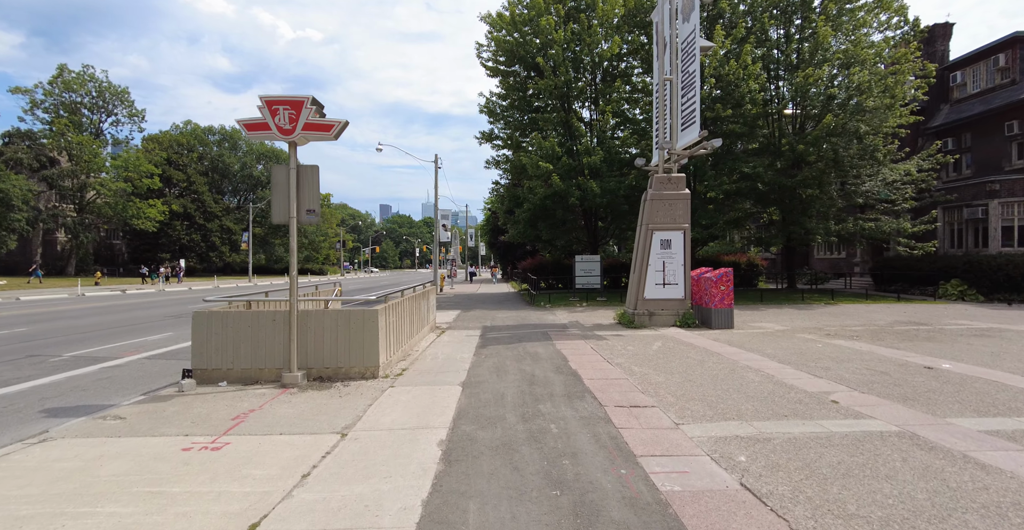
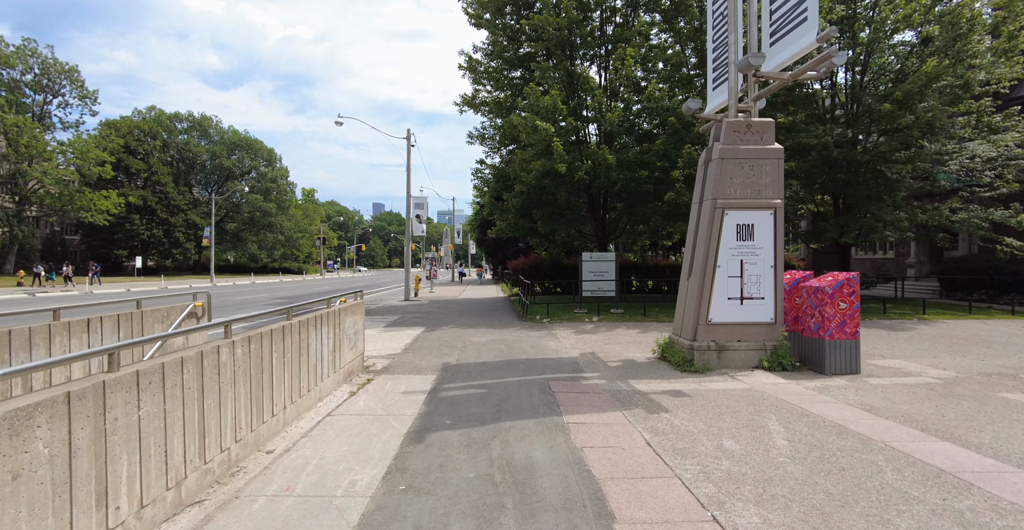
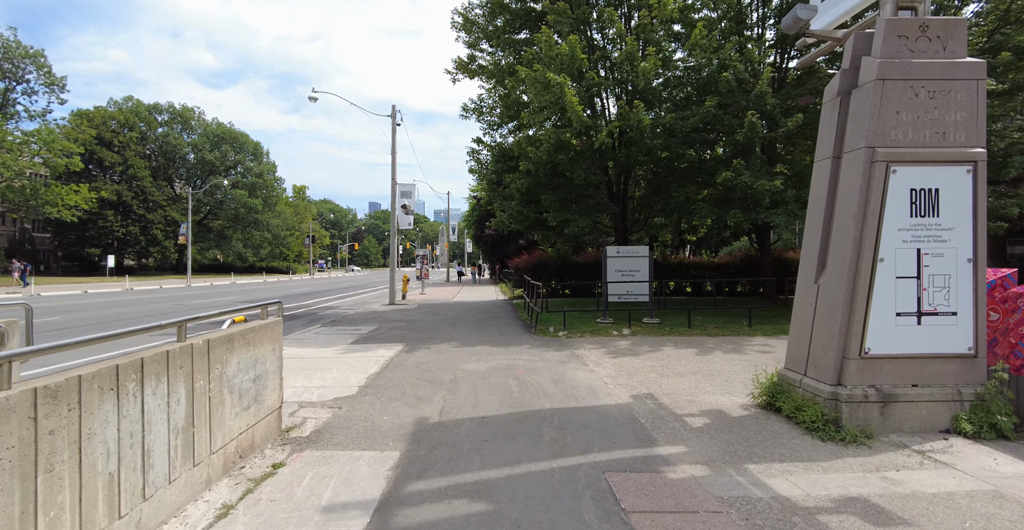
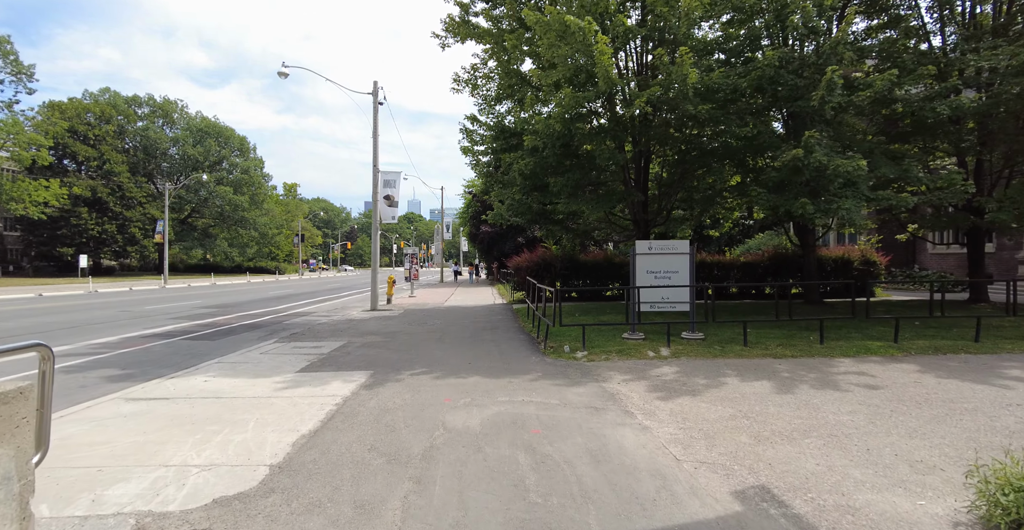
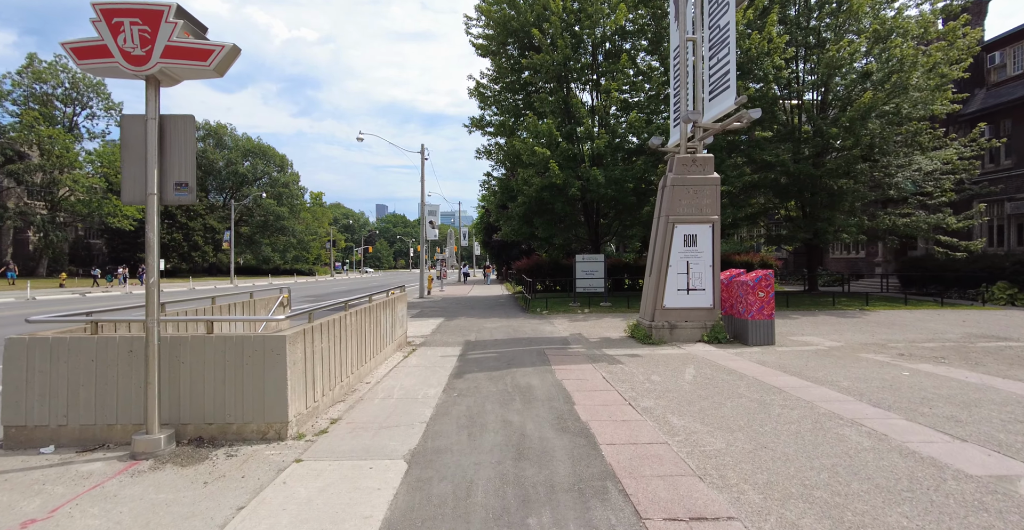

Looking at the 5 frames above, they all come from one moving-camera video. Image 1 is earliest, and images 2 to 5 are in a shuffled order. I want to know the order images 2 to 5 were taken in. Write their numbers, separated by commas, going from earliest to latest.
5, 2, 3, 4
